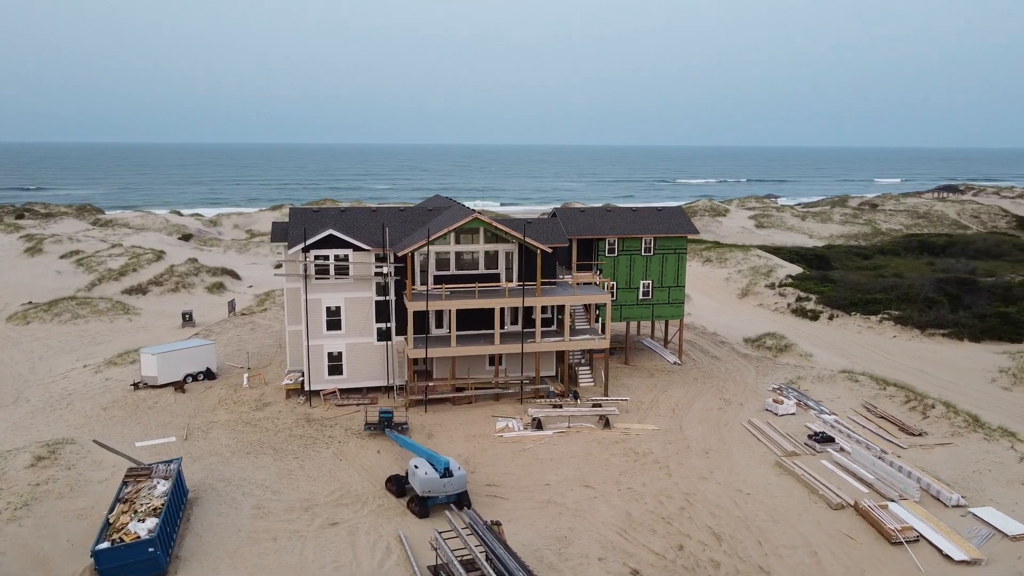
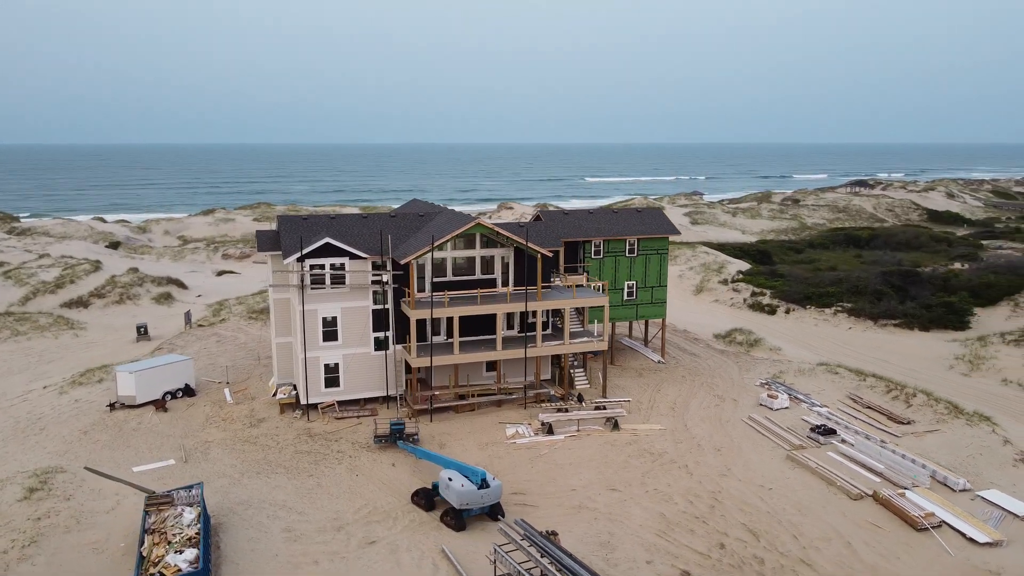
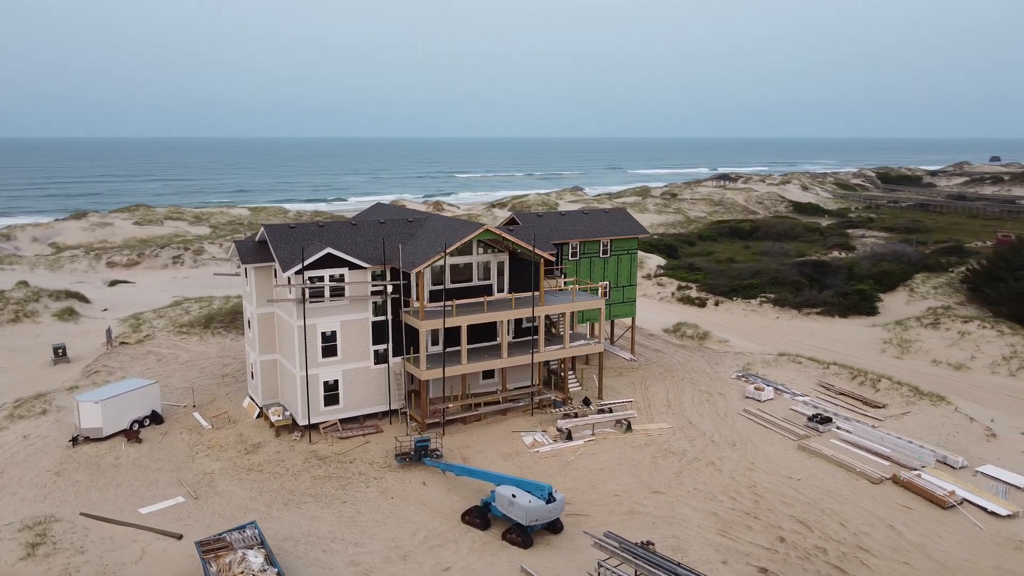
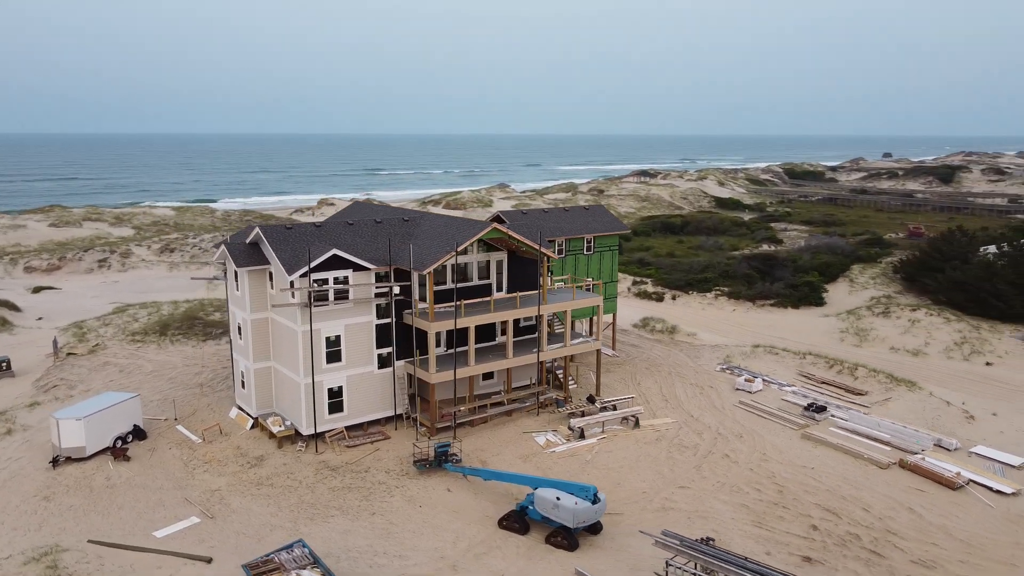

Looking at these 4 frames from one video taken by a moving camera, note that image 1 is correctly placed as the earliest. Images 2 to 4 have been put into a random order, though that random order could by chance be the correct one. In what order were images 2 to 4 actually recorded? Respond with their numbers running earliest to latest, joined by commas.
2, 3, 4
